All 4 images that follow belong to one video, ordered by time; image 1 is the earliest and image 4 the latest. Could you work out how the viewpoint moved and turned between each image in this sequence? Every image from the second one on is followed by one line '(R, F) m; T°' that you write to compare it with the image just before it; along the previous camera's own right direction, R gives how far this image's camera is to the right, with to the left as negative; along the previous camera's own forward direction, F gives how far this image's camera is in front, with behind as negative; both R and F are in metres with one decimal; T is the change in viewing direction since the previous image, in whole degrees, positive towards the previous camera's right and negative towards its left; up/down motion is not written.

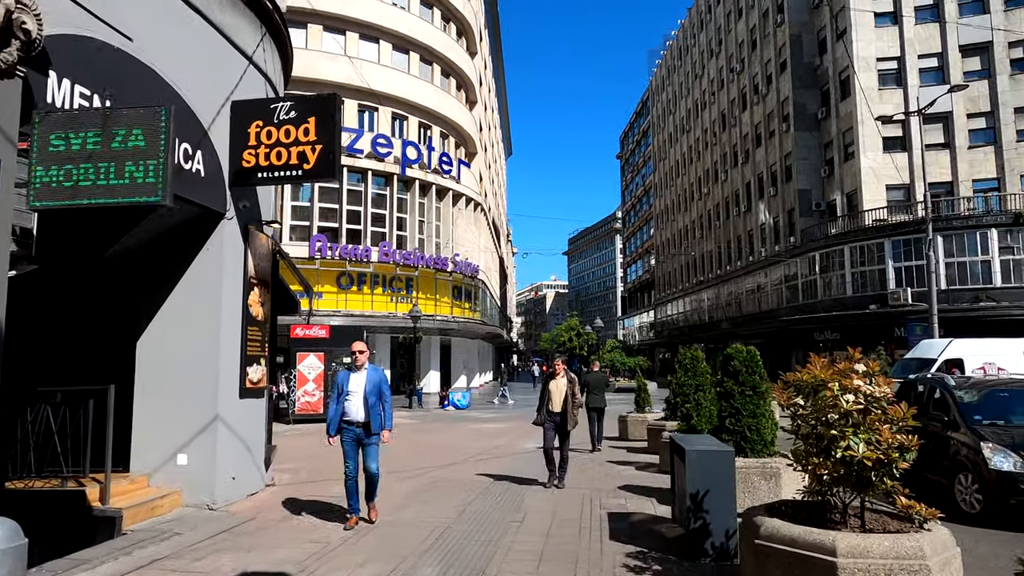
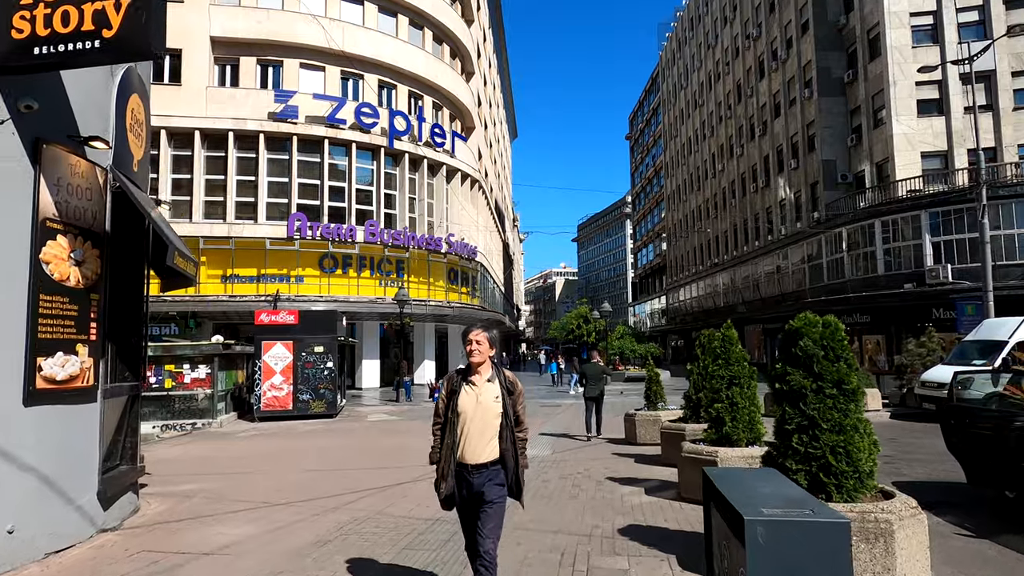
(+0.5, +2.5) m; -1°
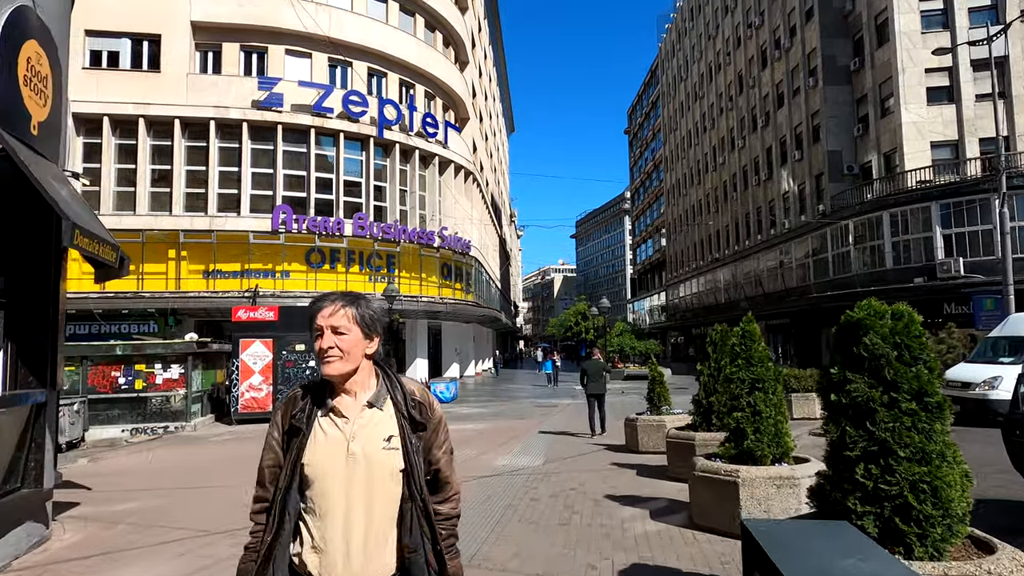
(+0.1, +1.0) m; 0°
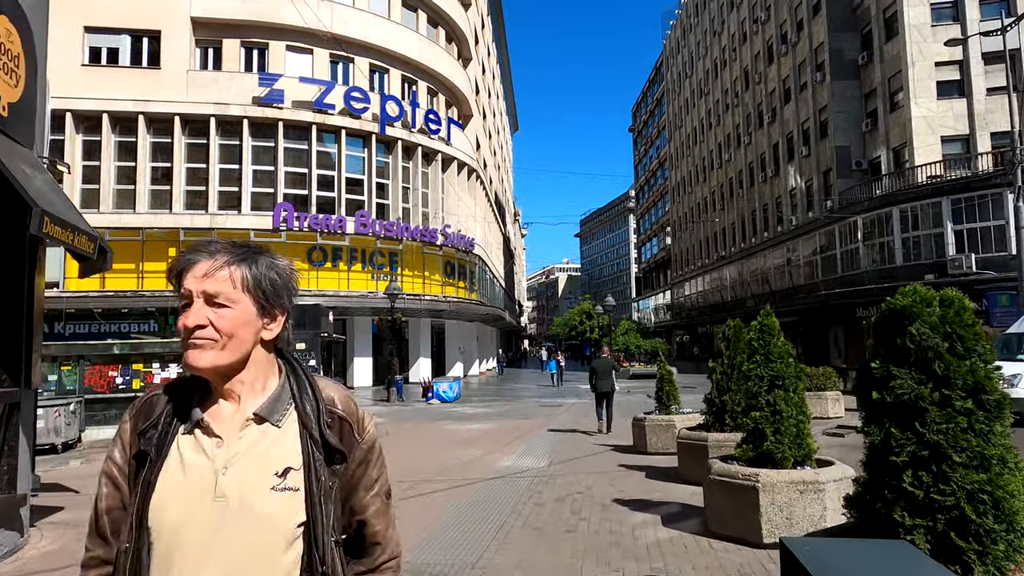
(0.0, +0.3) m; 0°
